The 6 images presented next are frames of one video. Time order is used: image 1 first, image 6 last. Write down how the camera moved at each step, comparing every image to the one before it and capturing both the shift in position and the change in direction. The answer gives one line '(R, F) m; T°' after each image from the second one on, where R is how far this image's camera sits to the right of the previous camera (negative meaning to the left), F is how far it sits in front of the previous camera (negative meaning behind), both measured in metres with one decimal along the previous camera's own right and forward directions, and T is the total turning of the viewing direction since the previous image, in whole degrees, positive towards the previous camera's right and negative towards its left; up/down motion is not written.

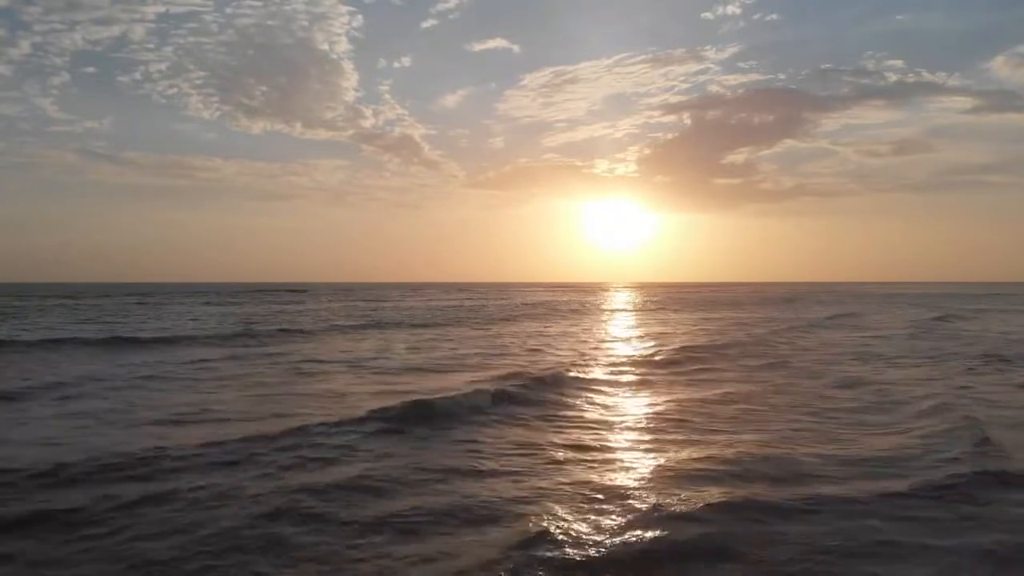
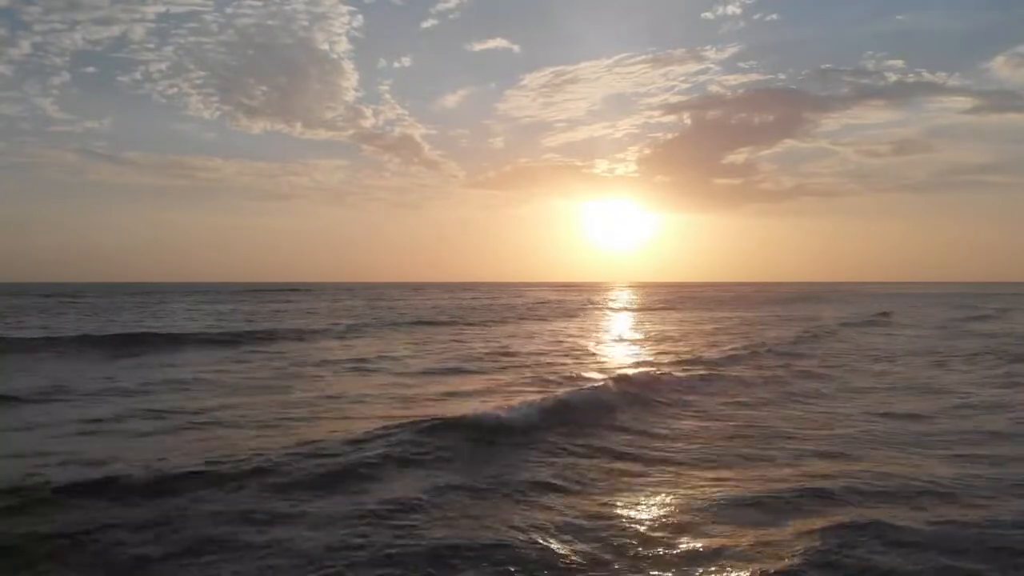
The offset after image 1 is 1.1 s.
(-1.0, -0.6) m; 0°
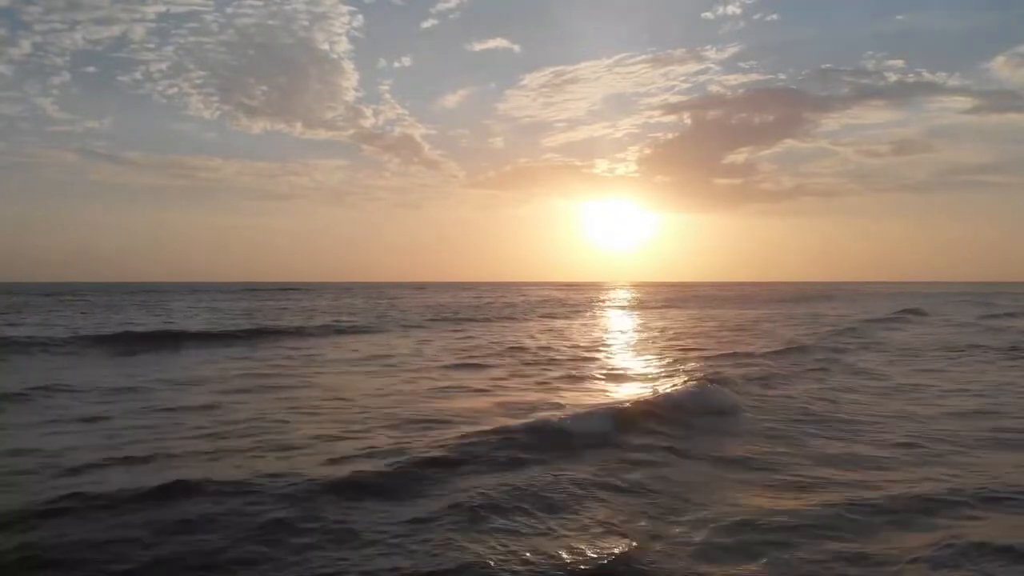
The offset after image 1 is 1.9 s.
(-0.6, +0.8) m; 0°
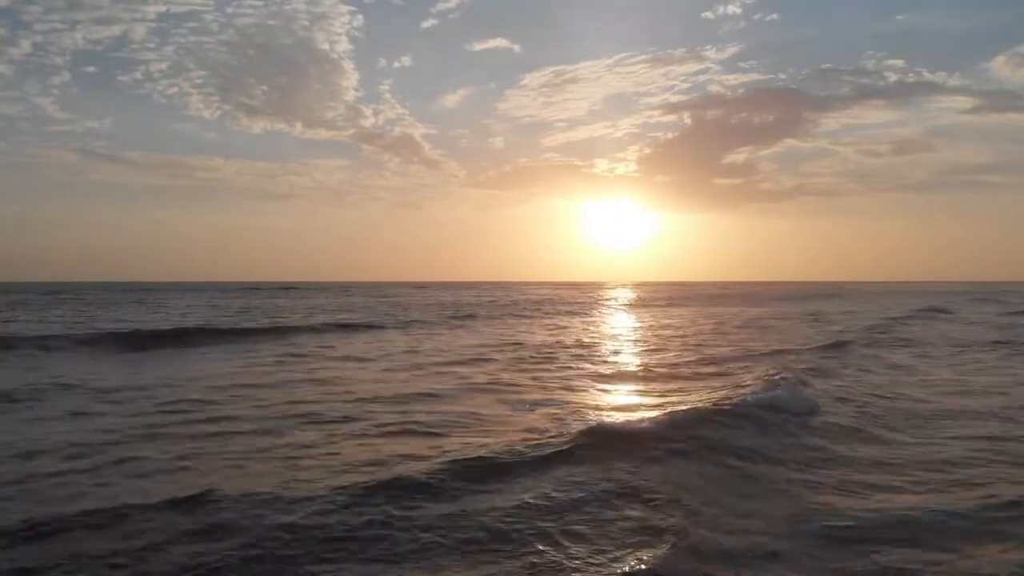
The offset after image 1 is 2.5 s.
(-0.6, +1.1) m; 0°
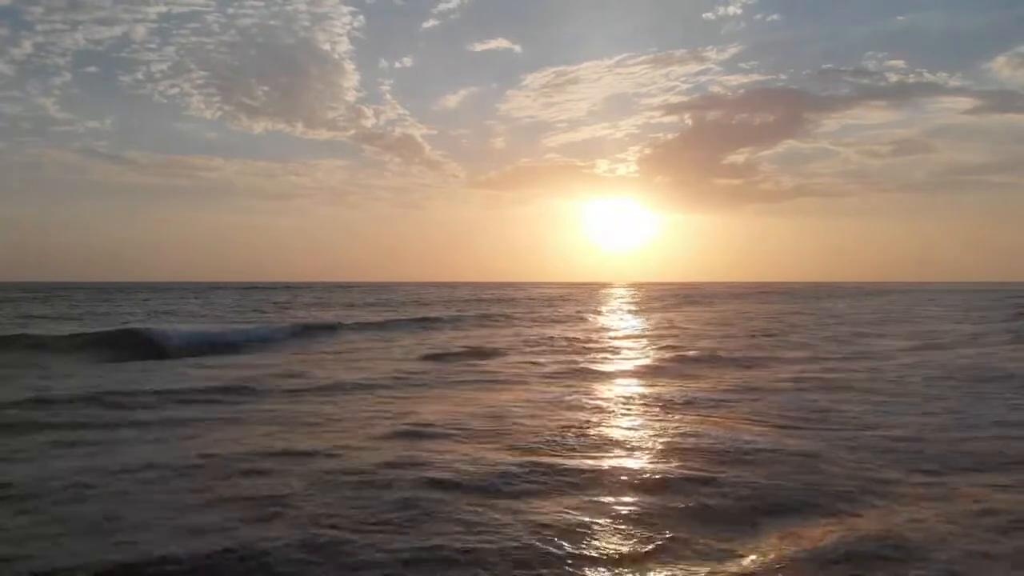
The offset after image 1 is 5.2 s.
(+0.9, +2.6) m; 0°
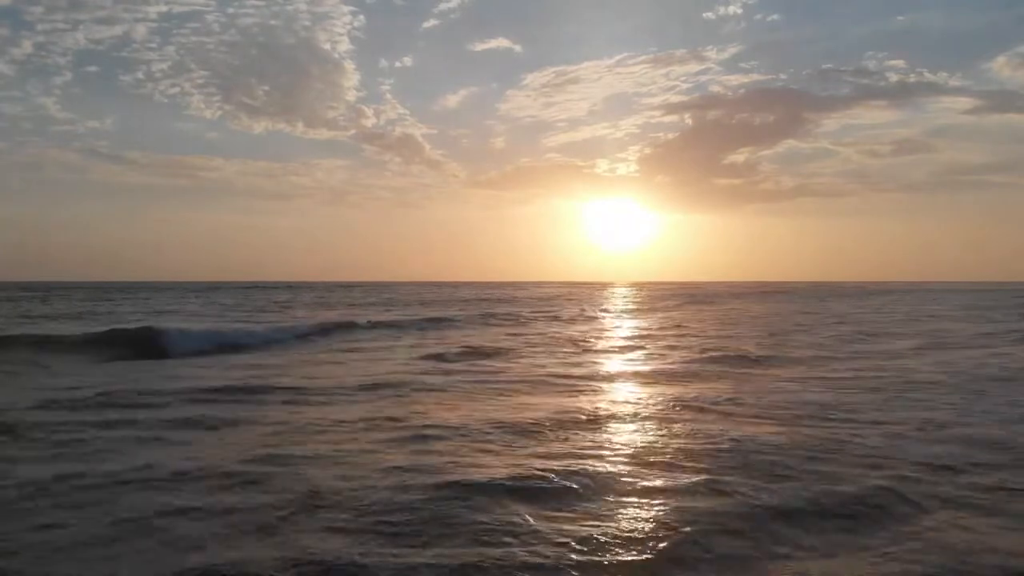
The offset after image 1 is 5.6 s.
(+0.9, -1.3) m; 0°
